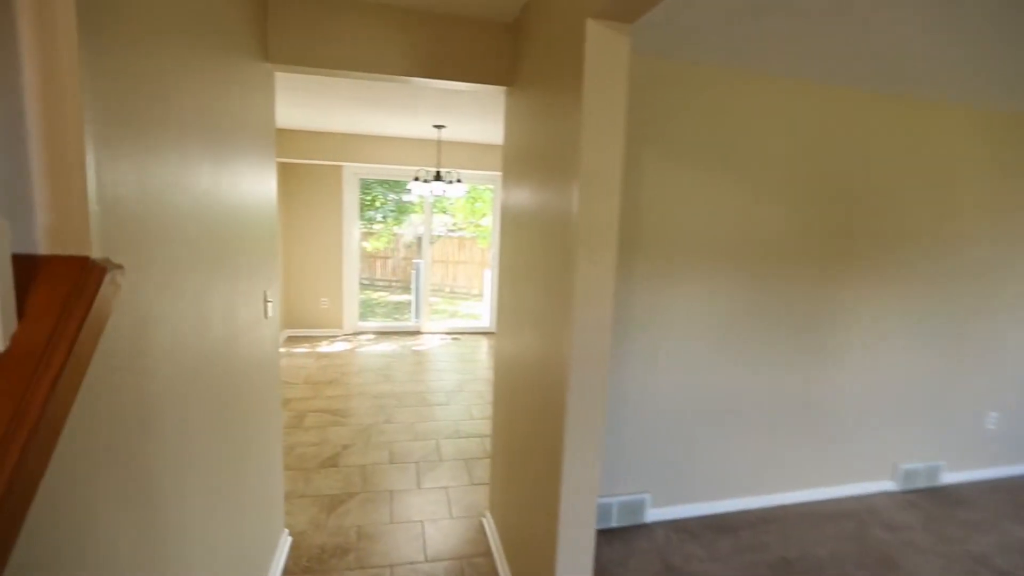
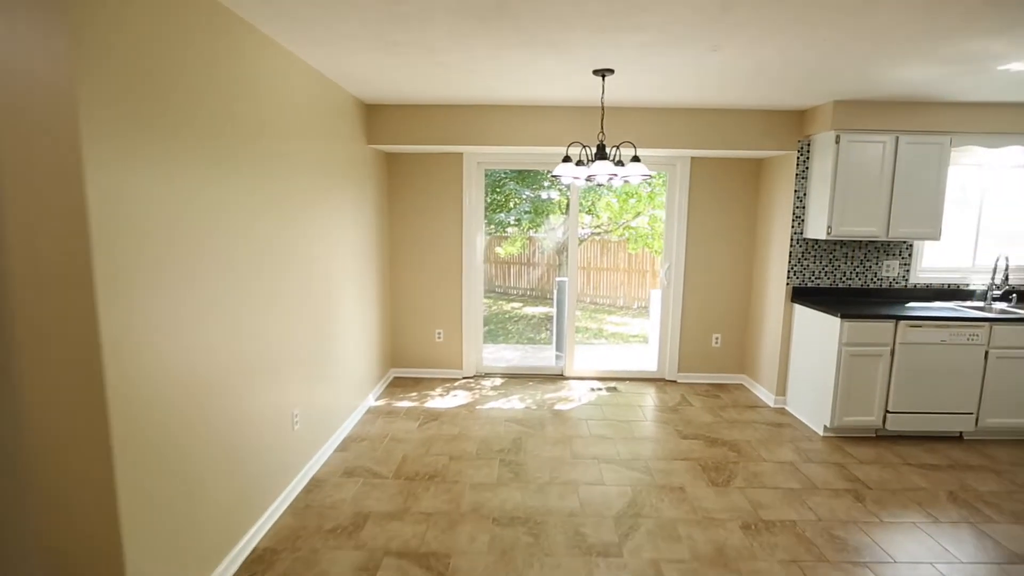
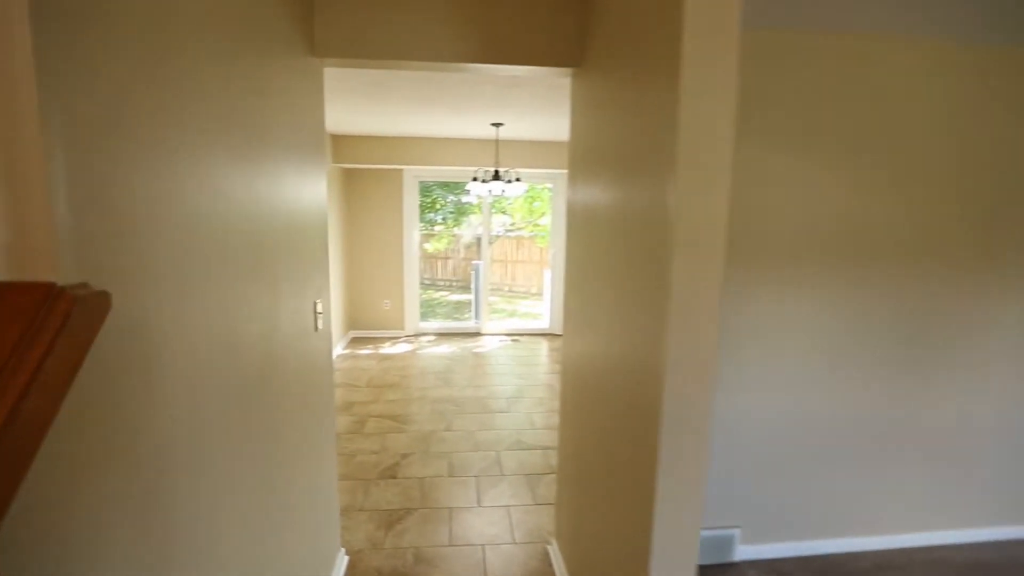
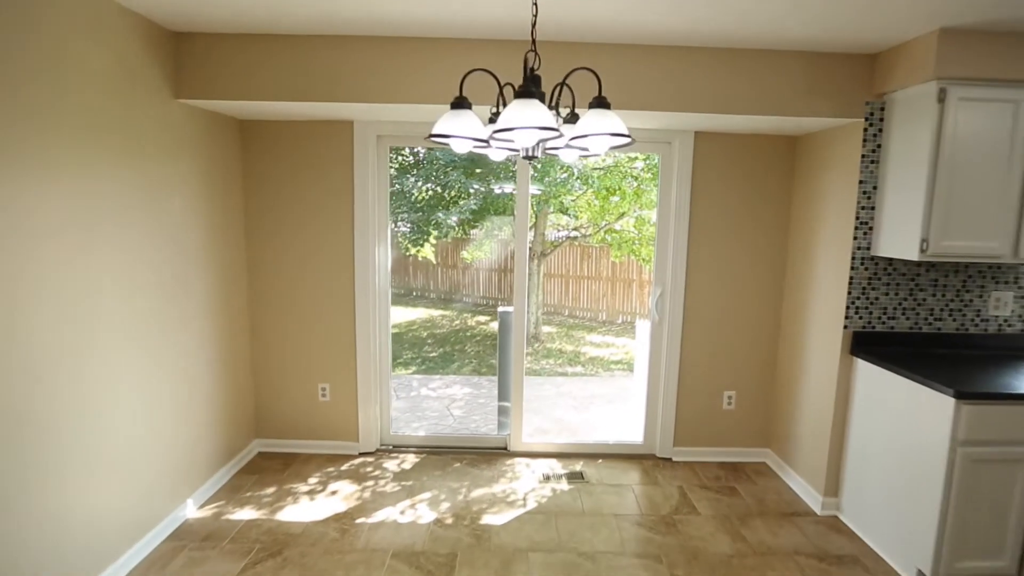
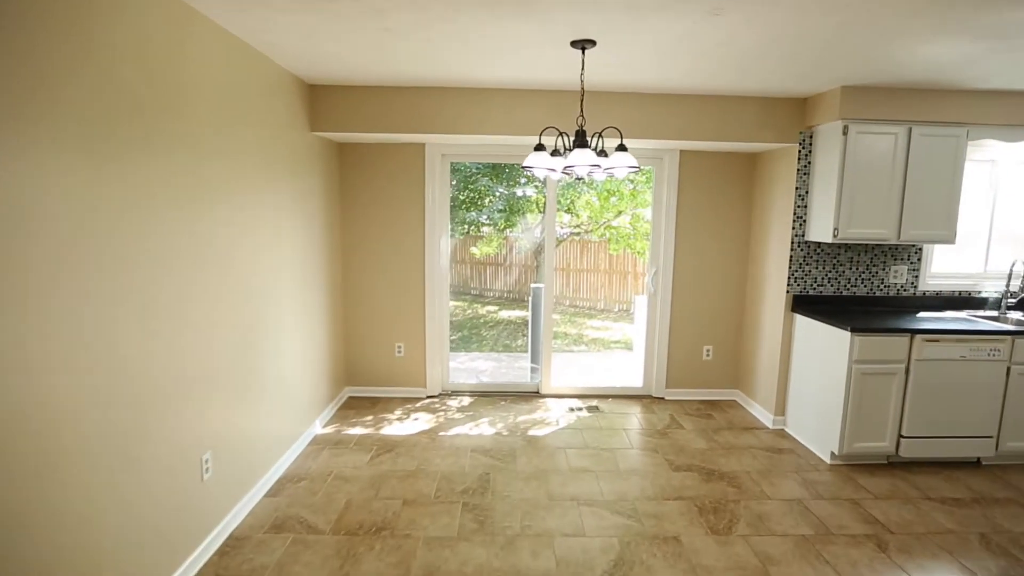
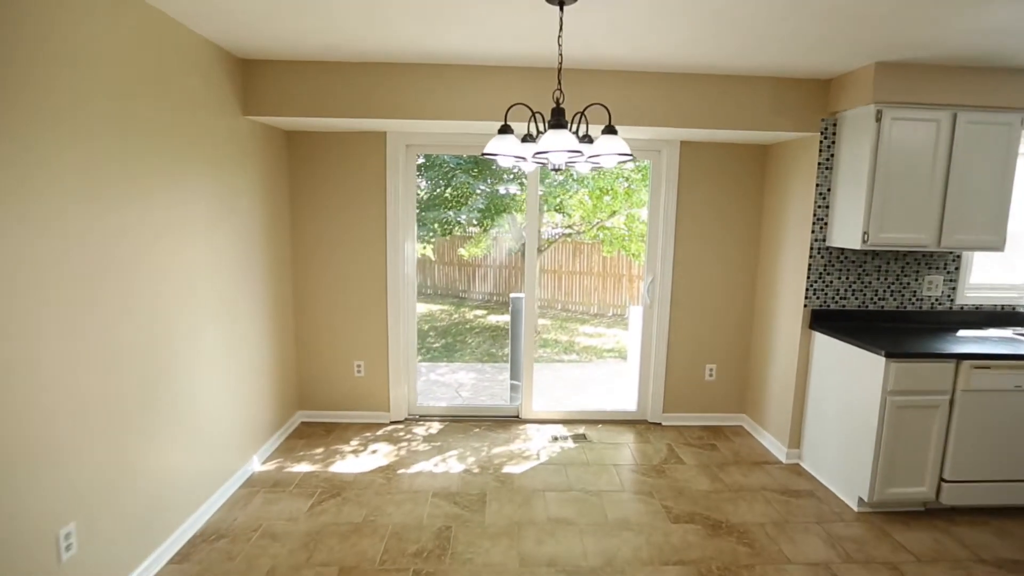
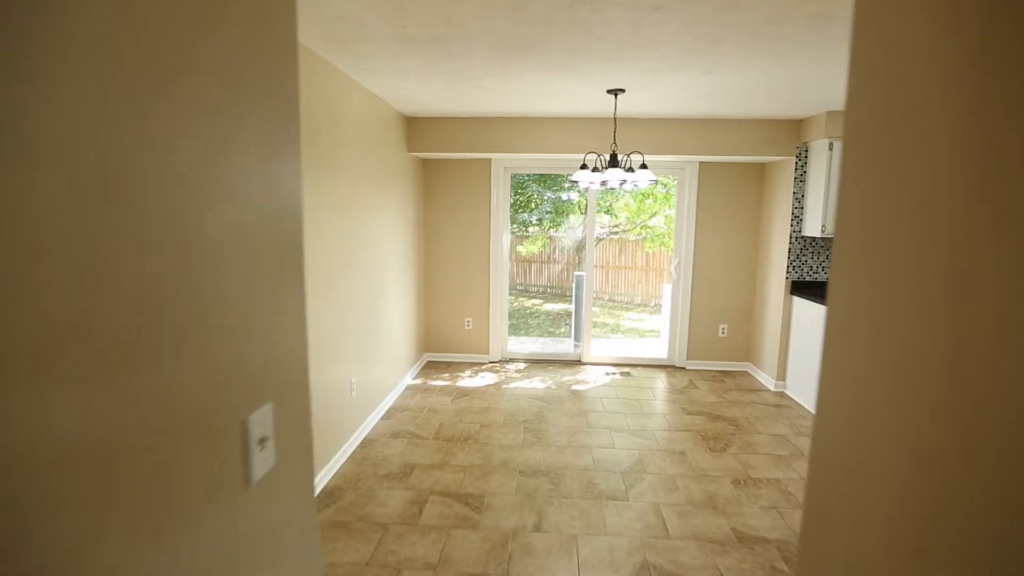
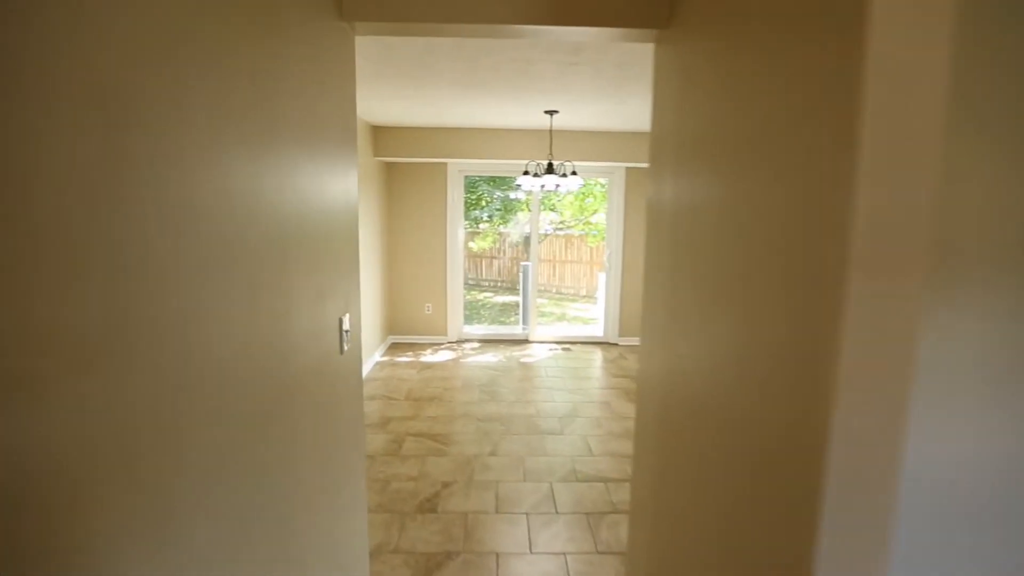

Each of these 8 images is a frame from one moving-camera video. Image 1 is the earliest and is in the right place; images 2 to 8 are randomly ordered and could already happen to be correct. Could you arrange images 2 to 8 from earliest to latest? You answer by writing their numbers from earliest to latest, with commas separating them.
3, 8, 7, 2, 5, 6, 4
